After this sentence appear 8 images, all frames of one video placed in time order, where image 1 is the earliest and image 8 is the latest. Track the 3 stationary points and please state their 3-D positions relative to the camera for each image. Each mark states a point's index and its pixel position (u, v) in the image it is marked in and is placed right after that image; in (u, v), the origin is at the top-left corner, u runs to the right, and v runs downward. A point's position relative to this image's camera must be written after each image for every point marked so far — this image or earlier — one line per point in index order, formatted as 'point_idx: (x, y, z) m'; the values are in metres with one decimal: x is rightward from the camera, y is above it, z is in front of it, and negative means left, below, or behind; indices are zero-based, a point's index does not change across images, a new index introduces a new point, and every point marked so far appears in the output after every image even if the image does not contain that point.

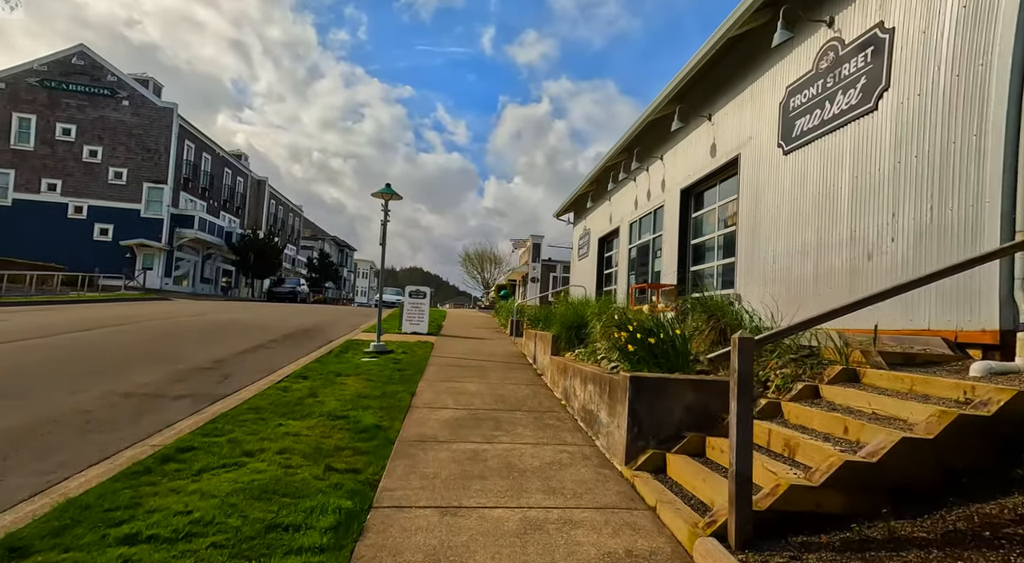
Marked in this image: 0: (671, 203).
0: (+3.0, +1.5, +10.9) m
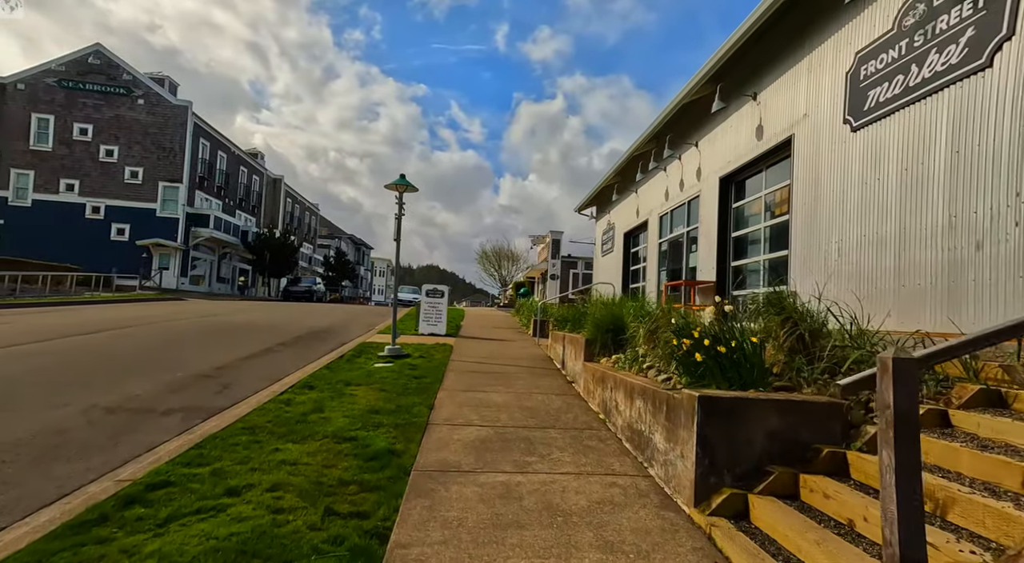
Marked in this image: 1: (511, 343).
0: (+3.4, +1.6, +10.0) m
1: (0.0, -1.4, +13.0) m
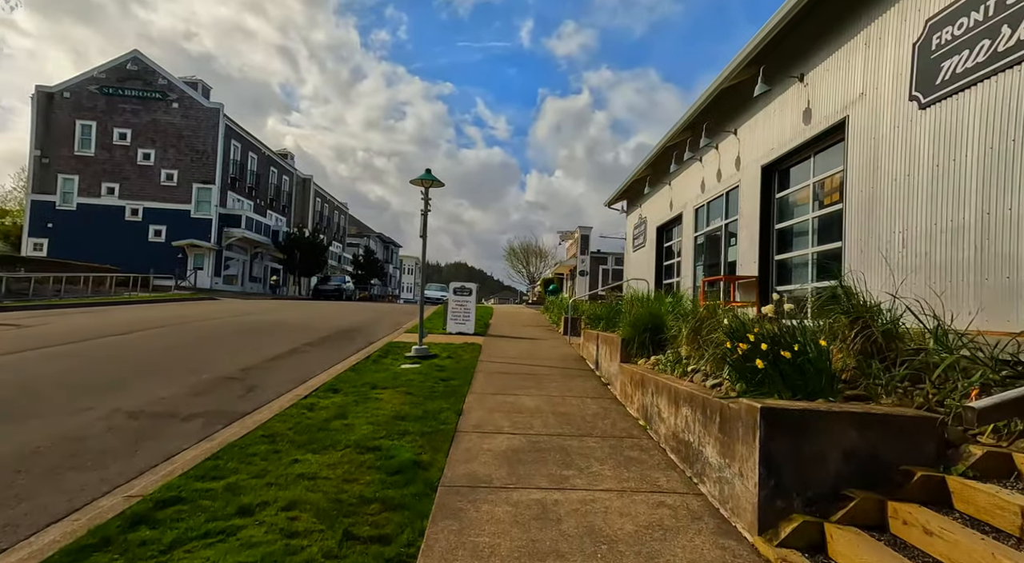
0: (+3.9, +1.6, +9.5) m
1: (+0.7, -1.3, +12.6) m
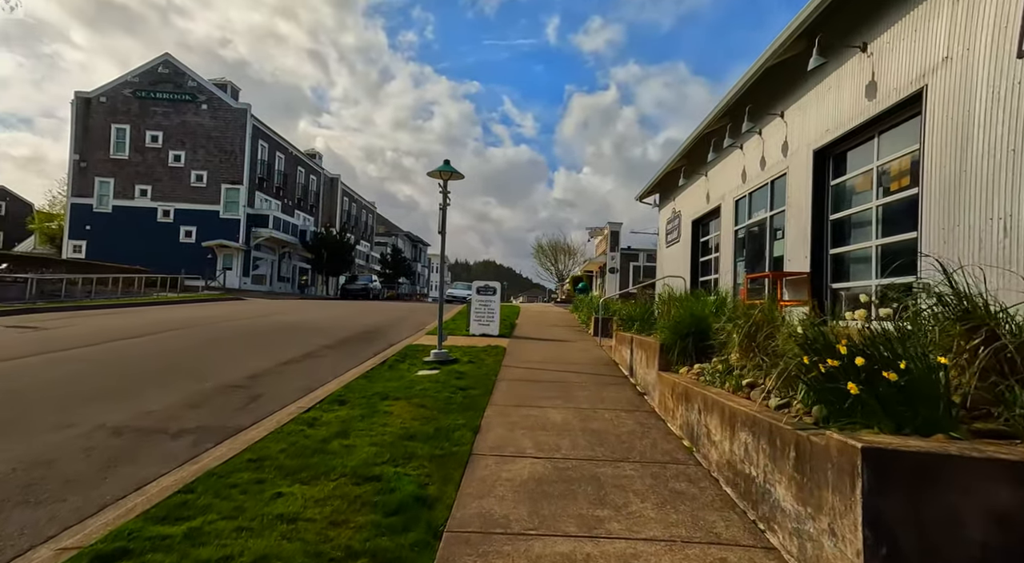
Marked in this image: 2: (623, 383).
0: (+4.3, +1.7, +8.6) m
1: (+1.2, -1.3, +11.9) m
2: (+1.5, -1.4, +7.7) m
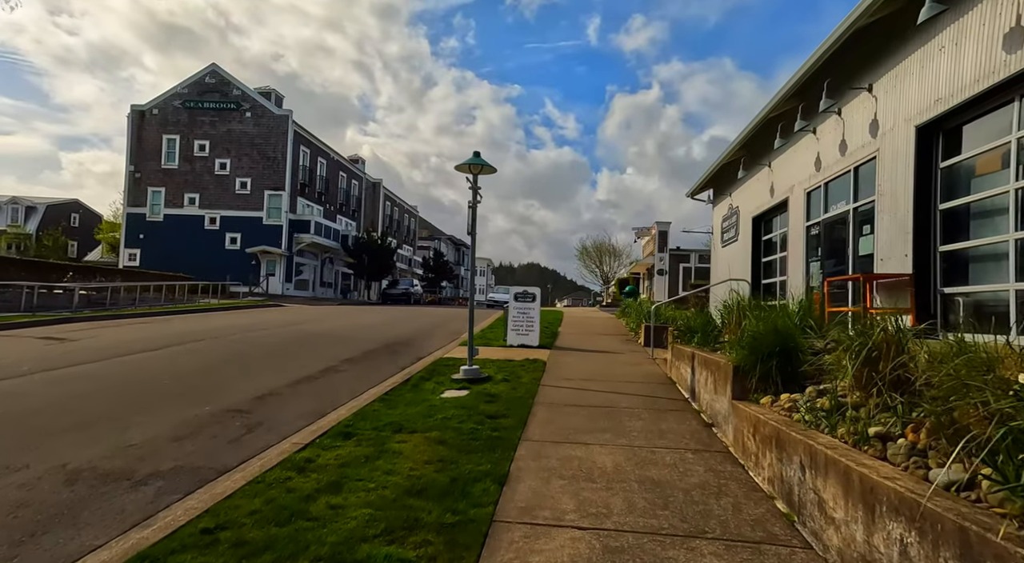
0: (+4.7, +1.6, +7.1) m
1: (+2.0, -1.4, +10.6) m
2: (+1.9, -1.4, +6.4) m
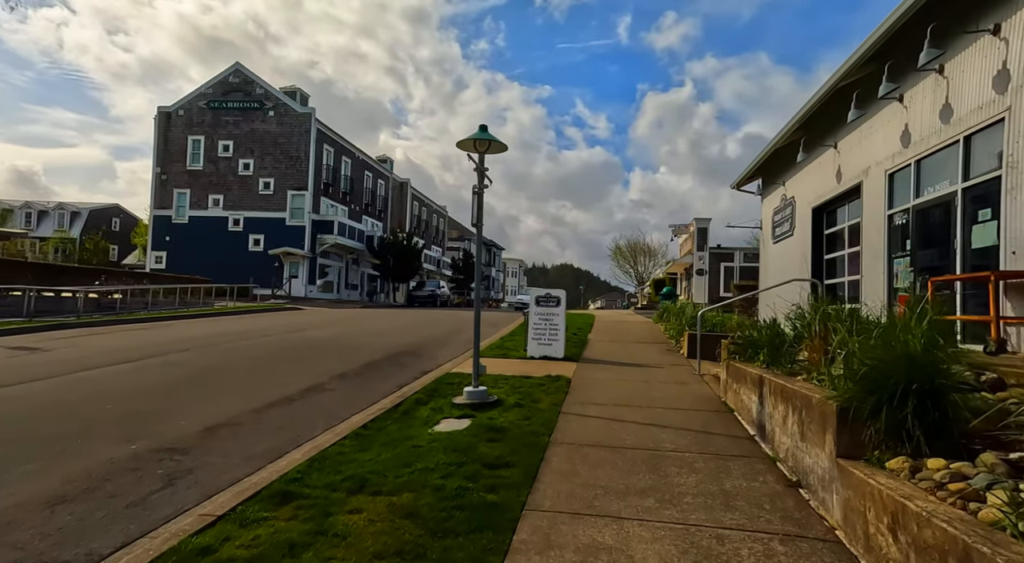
0: (+4.8, +1.6, +5.3) m
1: (+2.3, -1.4, +9.0) m
2: (+2.0, -1.4, +4.8) m
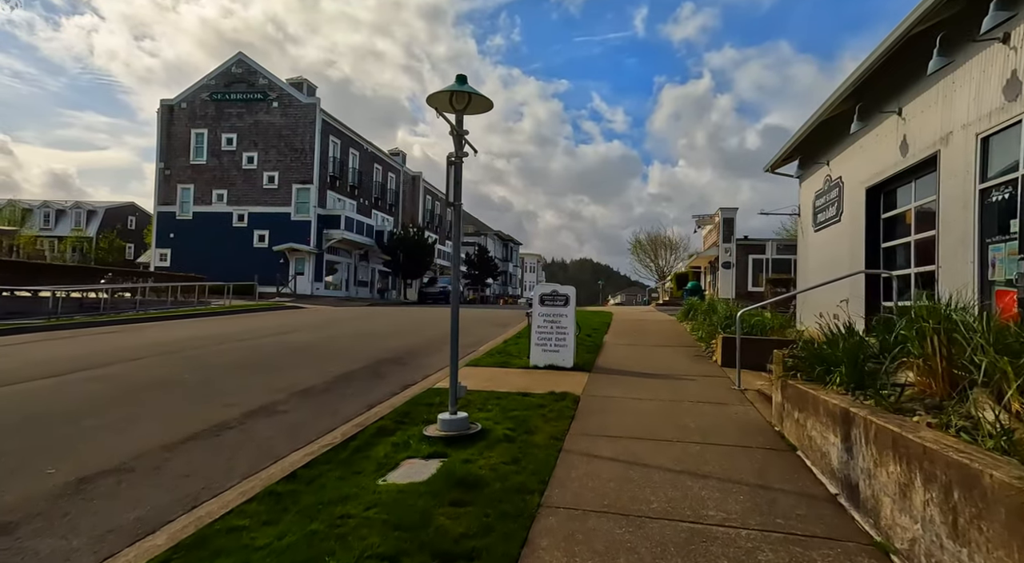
0: (+4.6, +1.7, +3.5) m
1: (+2.2, -1.3, +7.3) m
2: (+1.8, -1.4, +3.1) m
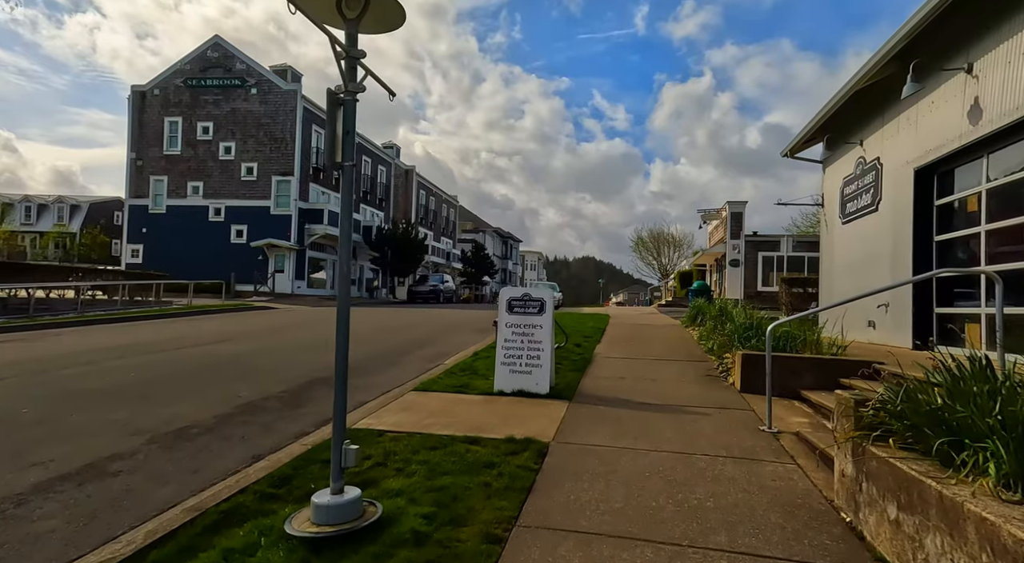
0: (+4.2, +1.7, +1.5) m
1: (+1.7, -1.4, +5.3) m
2: (+1.3, -1.4, +1.1) m
